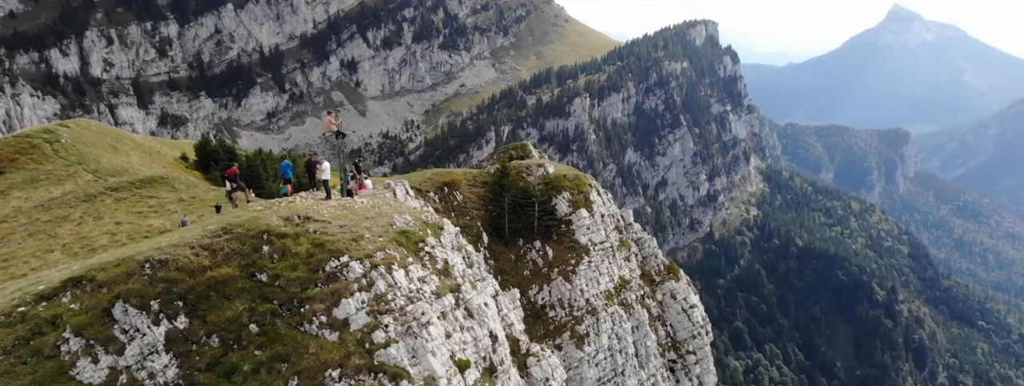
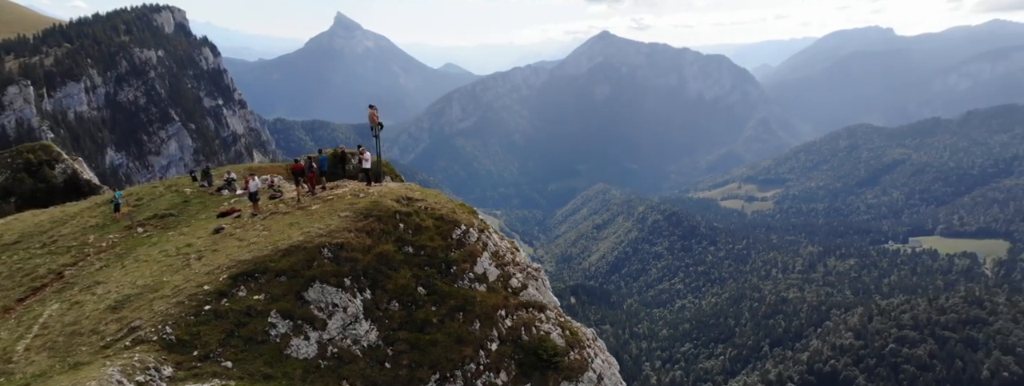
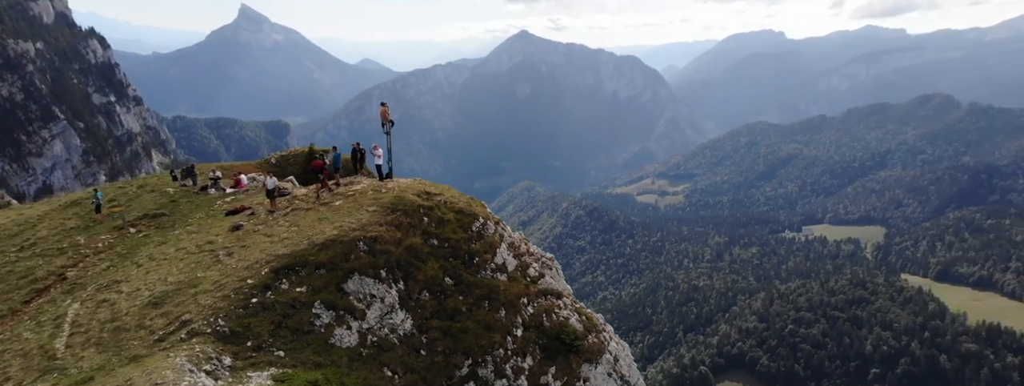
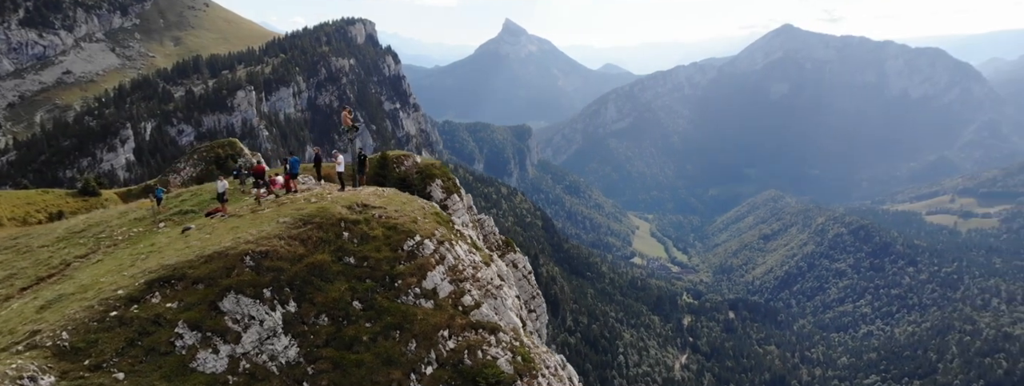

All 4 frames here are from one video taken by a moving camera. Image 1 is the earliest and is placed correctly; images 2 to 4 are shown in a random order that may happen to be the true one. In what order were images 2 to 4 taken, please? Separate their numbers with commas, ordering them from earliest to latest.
4, 2, 3
